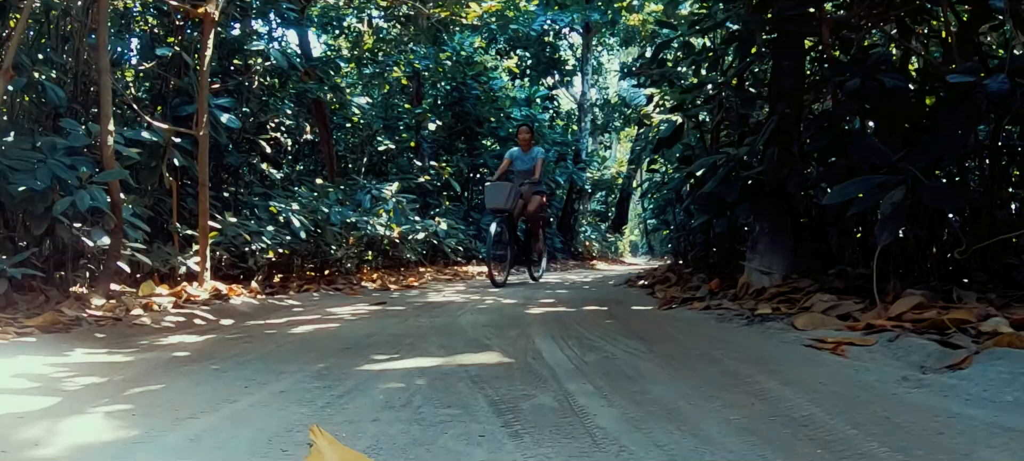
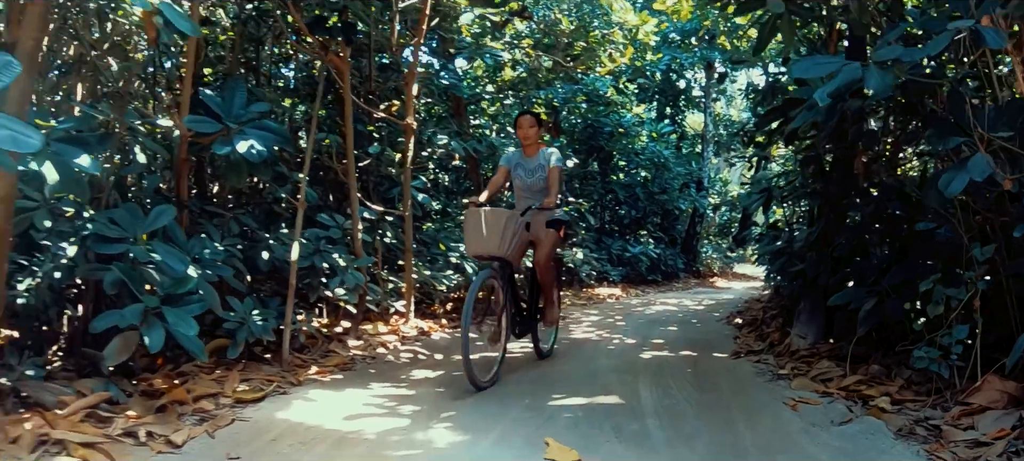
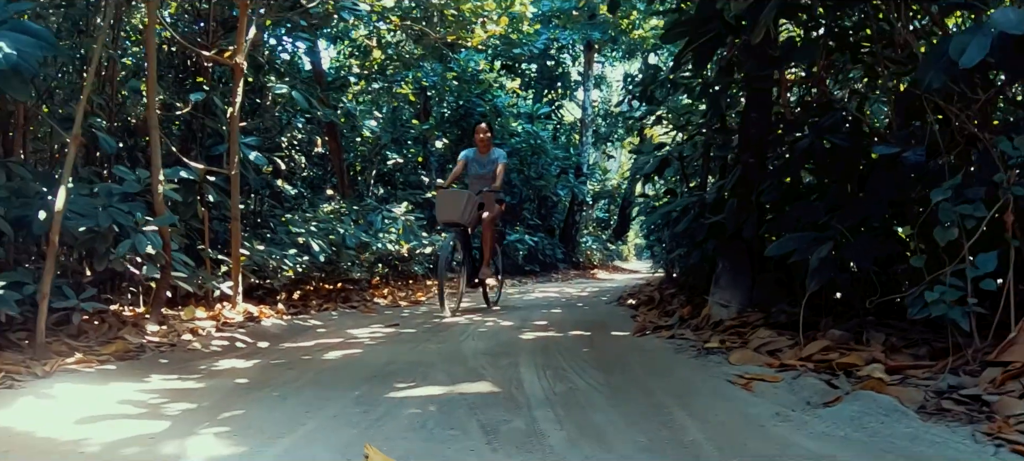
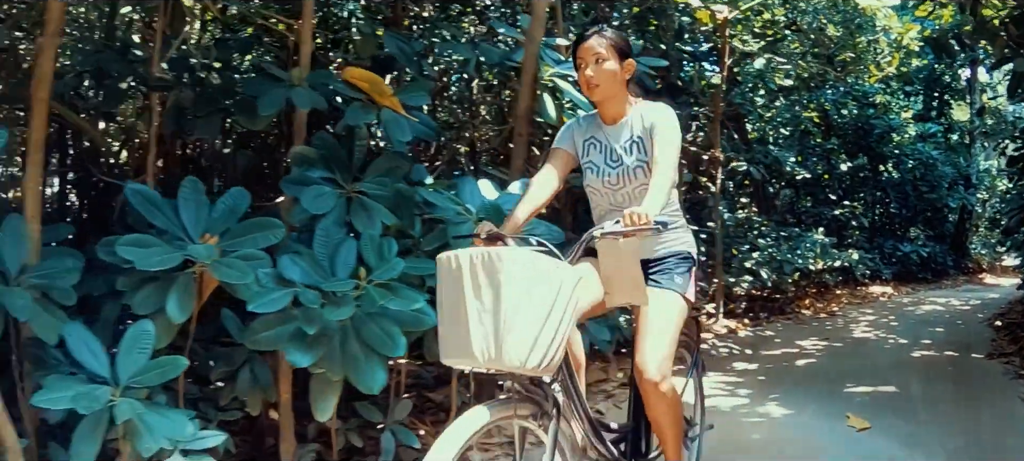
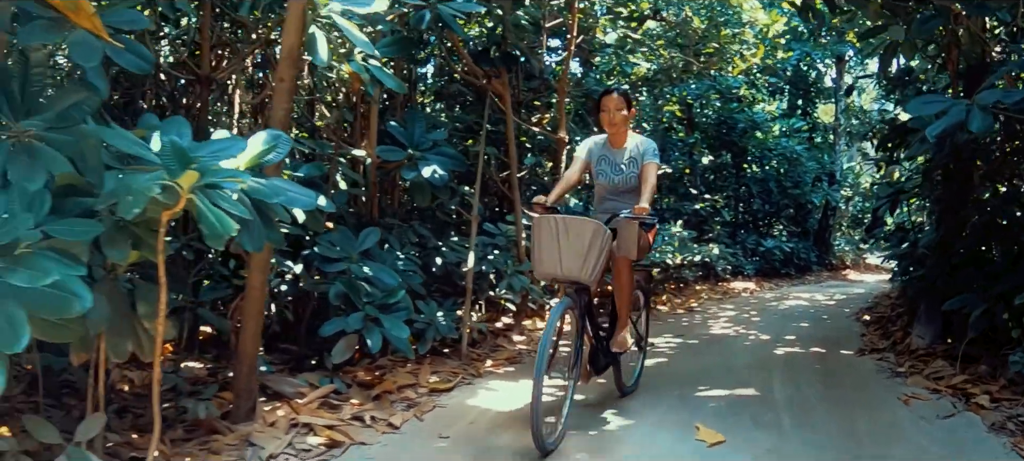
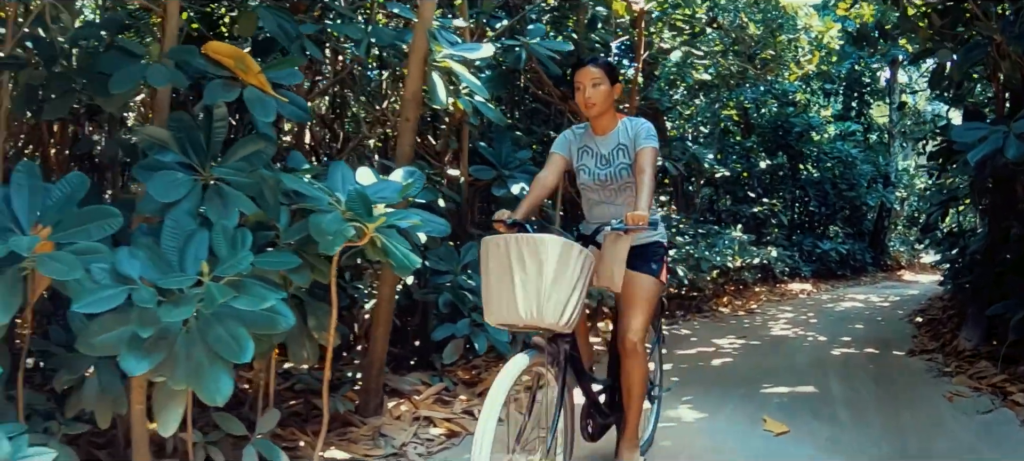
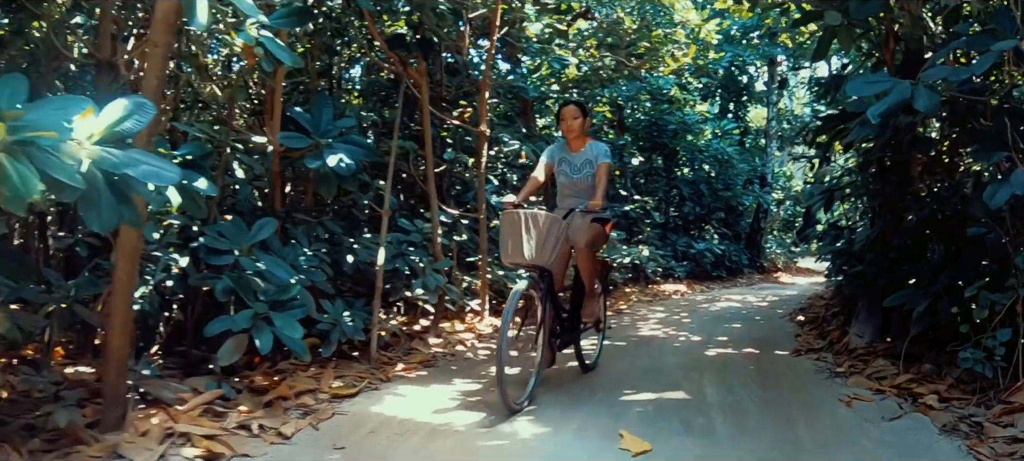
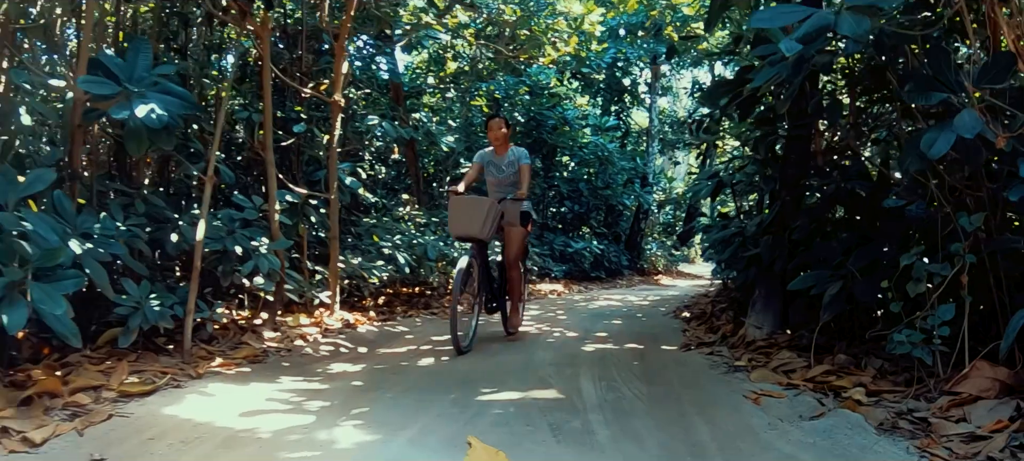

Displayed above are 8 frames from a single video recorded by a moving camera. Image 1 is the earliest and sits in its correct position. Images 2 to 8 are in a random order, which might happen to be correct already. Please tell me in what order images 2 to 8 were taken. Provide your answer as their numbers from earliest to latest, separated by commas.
3, 8, 2, 7, 5, 6, 4
